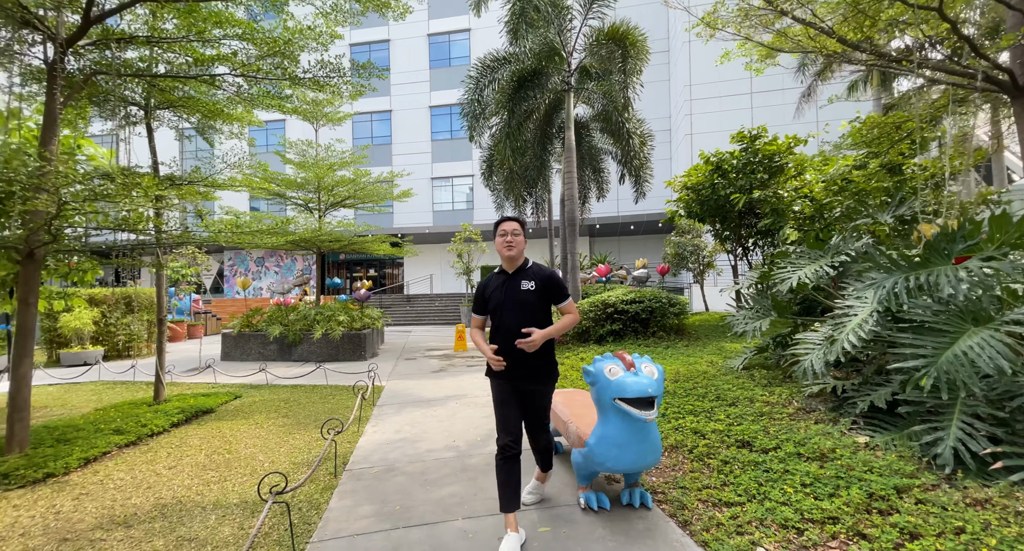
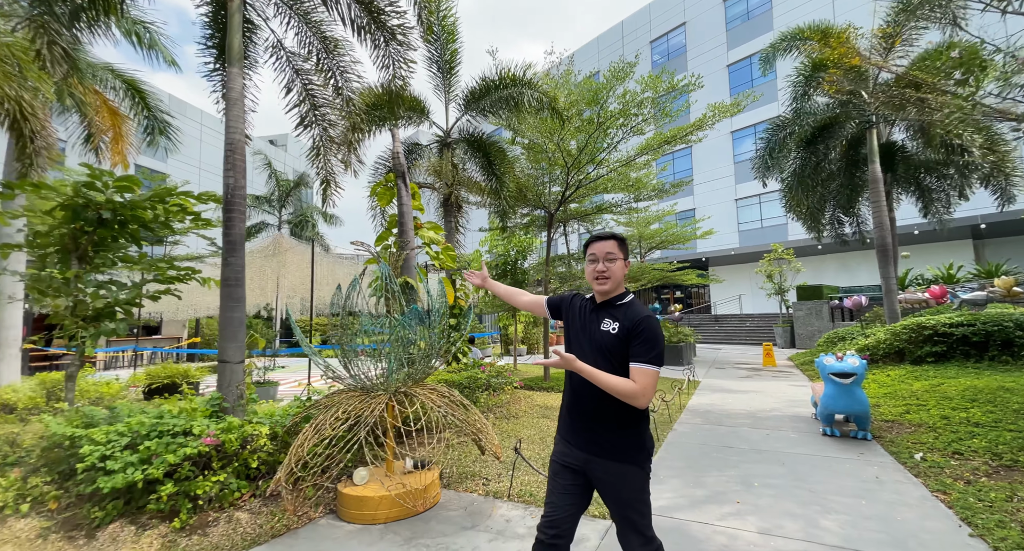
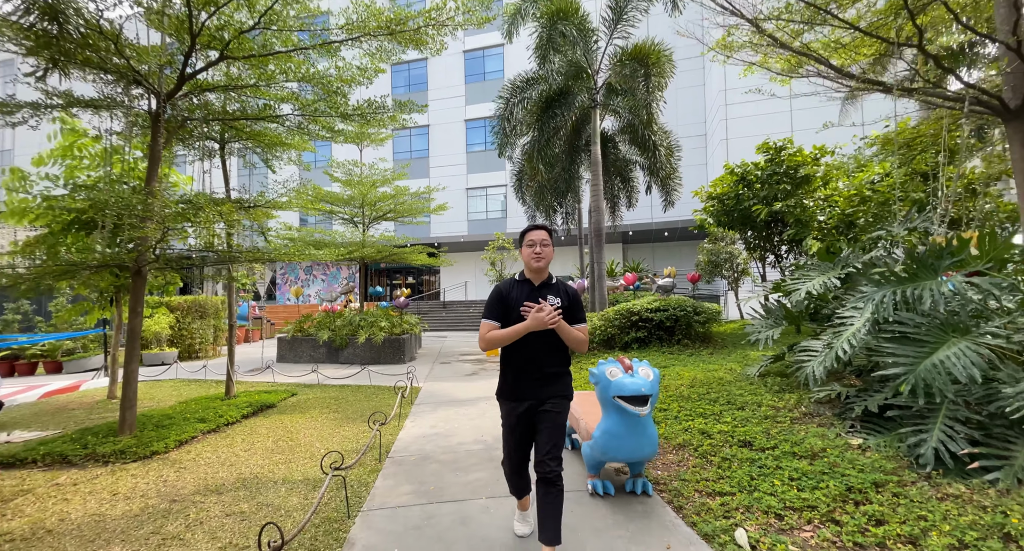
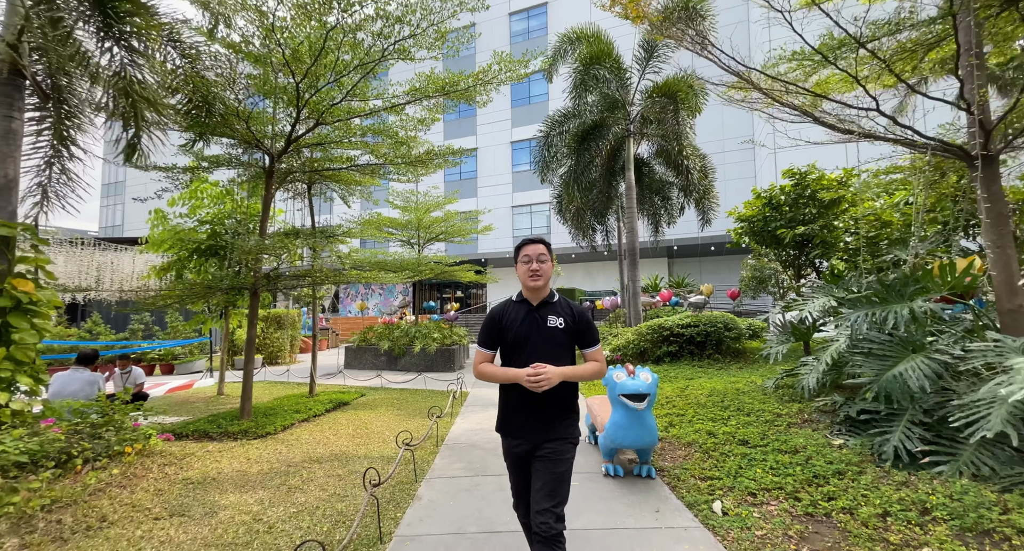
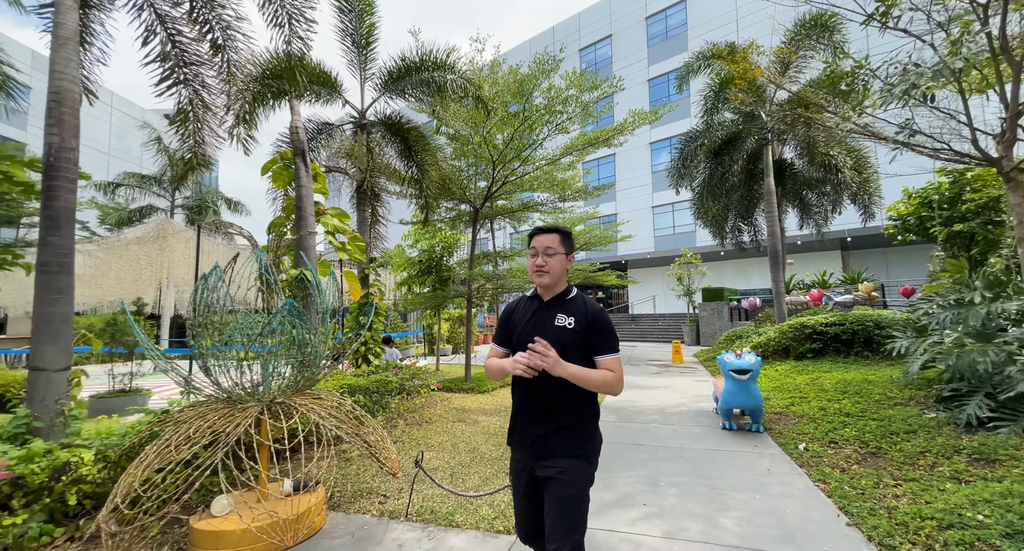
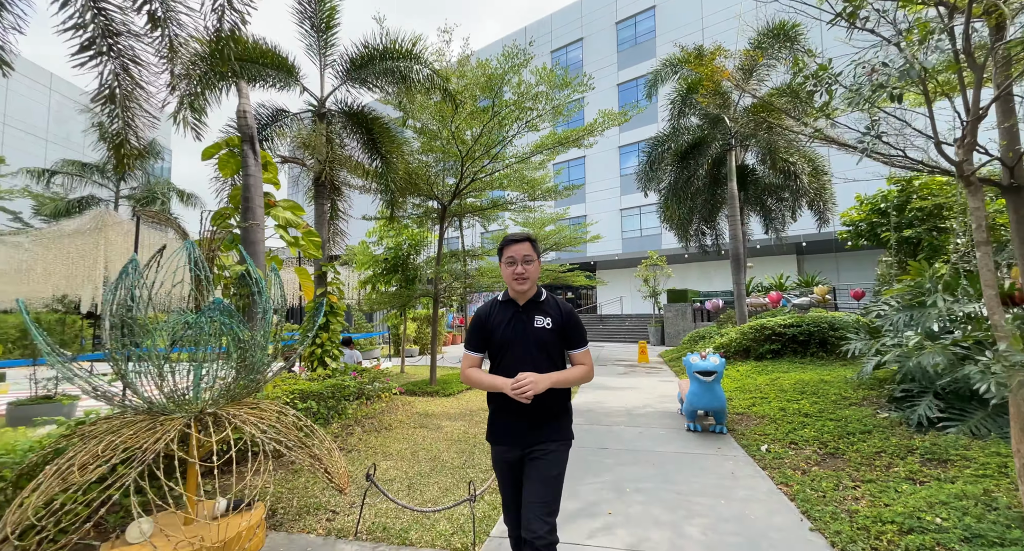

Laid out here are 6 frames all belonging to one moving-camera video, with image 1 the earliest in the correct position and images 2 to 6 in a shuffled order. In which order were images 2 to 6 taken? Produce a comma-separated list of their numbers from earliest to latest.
3, 4, 6, 5, 2
